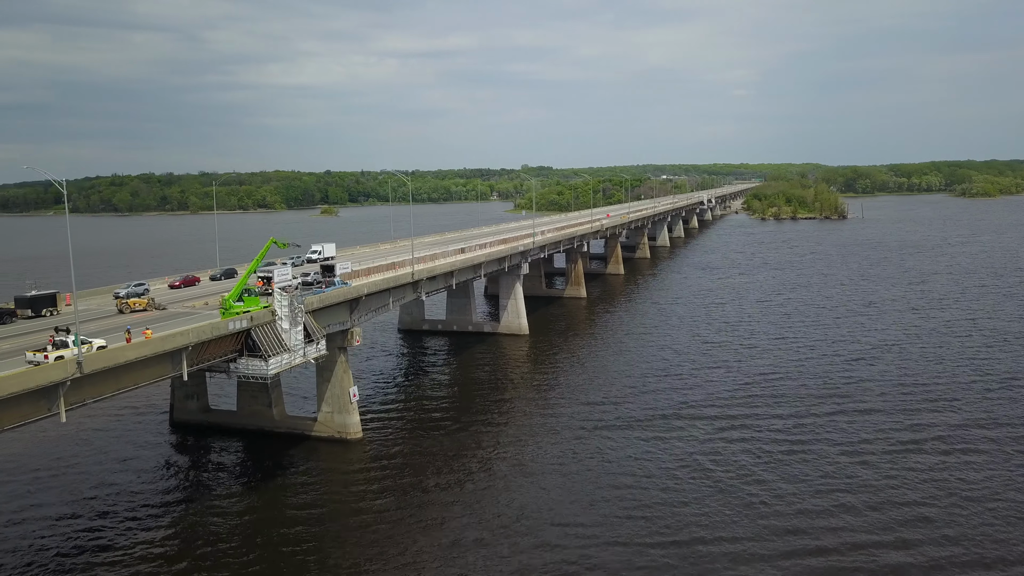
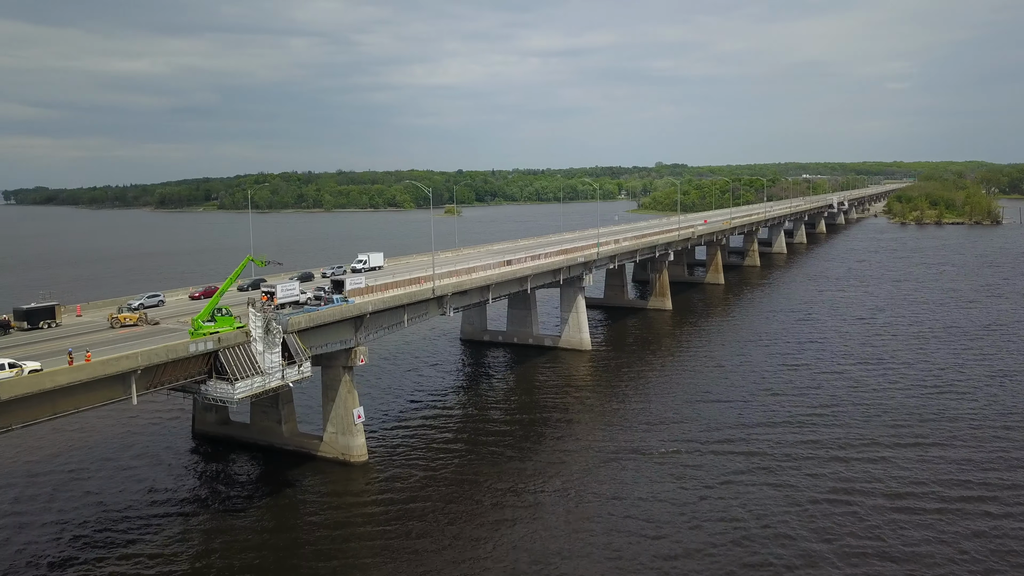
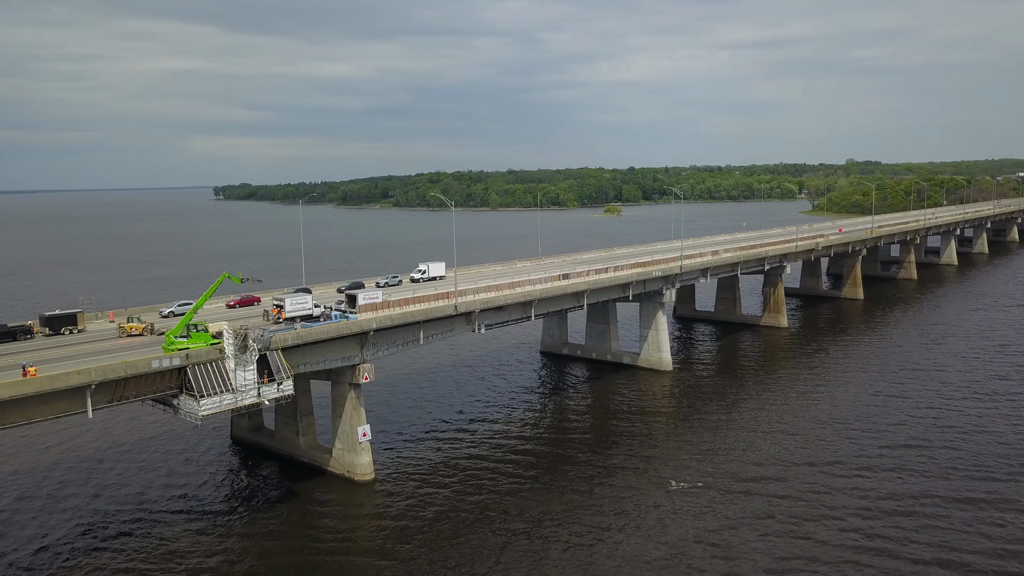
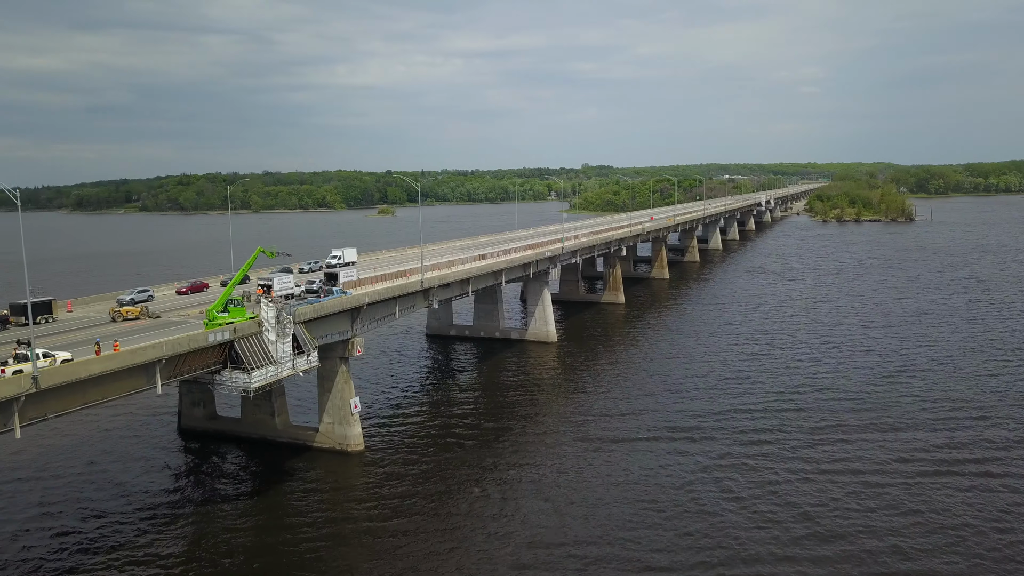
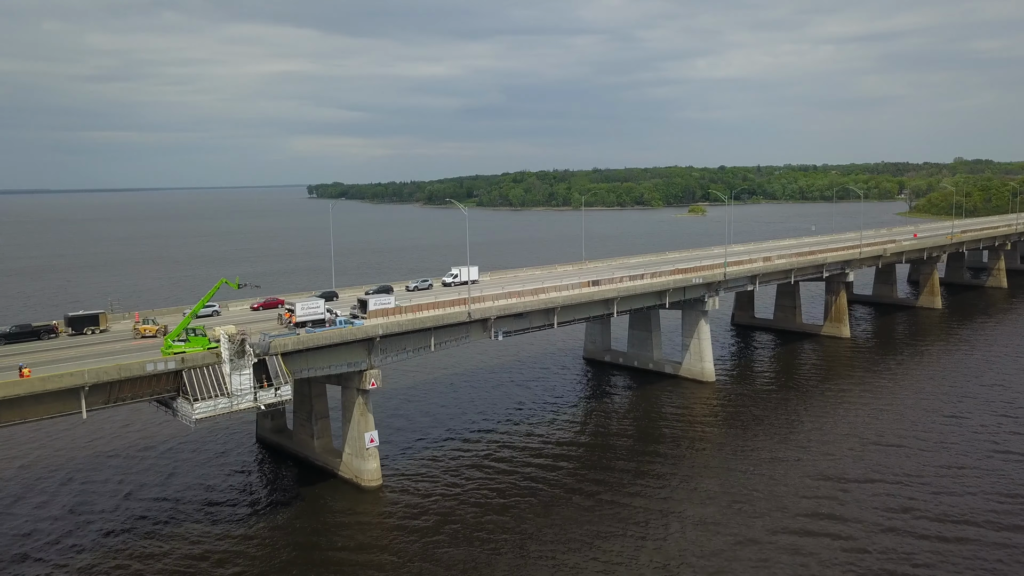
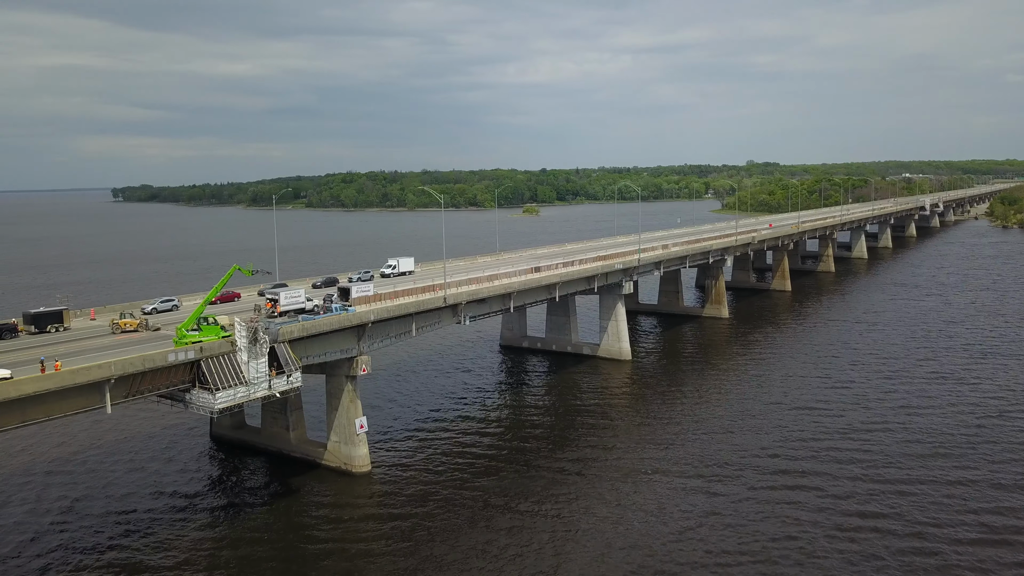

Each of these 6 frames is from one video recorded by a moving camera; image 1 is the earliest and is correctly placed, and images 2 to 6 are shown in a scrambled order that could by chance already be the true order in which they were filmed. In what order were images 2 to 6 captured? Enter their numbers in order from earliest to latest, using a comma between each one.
4, 2, 6, 3, 5
